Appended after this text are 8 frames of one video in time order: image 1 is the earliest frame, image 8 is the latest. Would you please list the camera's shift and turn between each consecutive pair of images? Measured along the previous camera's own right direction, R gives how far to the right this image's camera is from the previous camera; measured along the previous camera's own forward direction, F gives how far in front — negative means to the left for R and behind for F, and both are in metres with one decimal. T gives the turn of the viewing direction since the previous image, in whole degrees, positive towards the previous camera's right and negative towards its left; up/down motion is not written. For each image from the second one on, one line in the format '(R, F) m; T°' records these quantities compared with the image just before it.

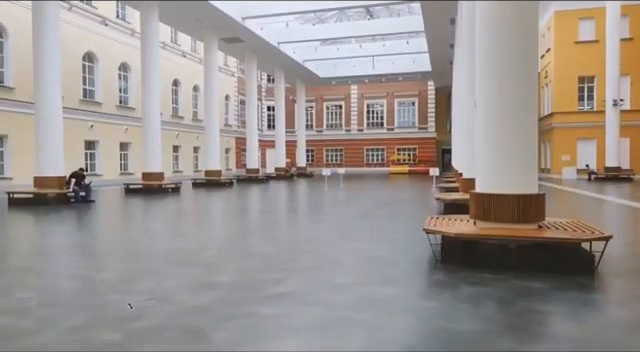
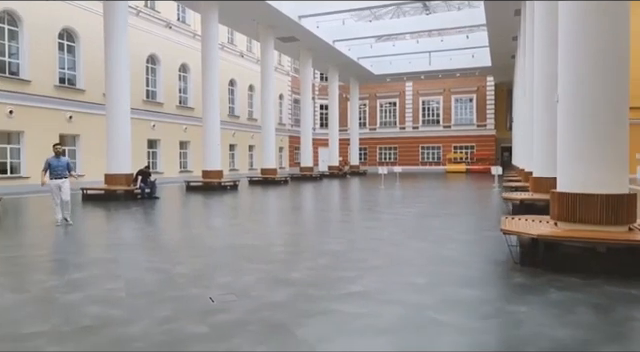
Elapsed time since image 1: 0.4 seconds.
(-0.3, +0.1) m; -6°
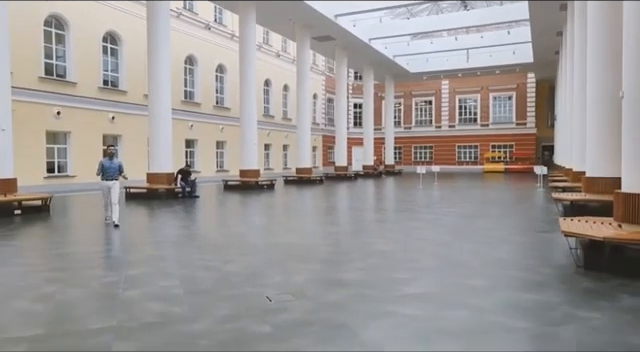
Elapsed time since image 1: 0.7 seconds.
(-0.3, +0.1) m; -4°
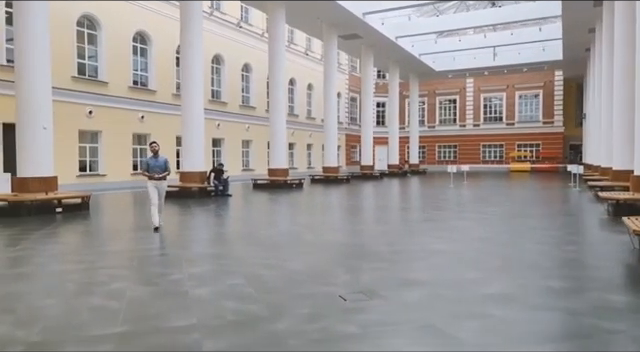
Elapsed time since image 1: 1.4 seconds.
(-0.6, +0.1) m; -2°
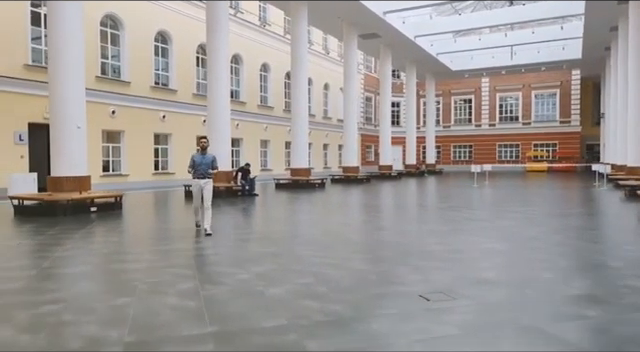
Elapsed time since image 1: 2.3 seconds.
(-0.7, +0.1) m; 0°
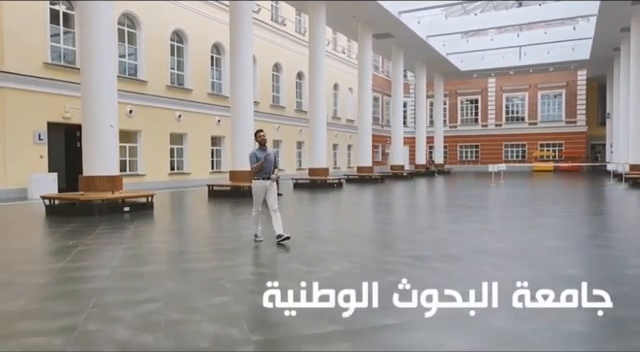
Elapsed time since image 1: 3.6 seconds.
(-1.0, 0.0) m; +1°
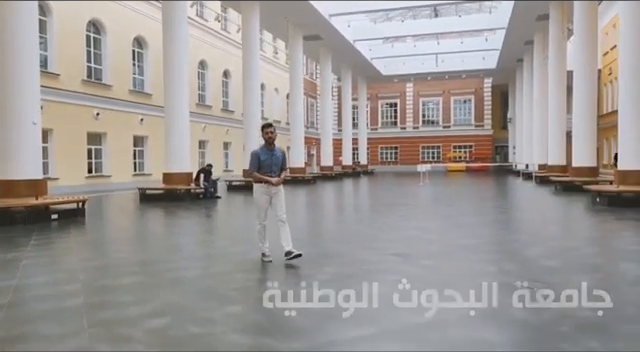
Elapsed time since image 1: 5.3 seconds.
(-1.0, +0.3) m; +11°
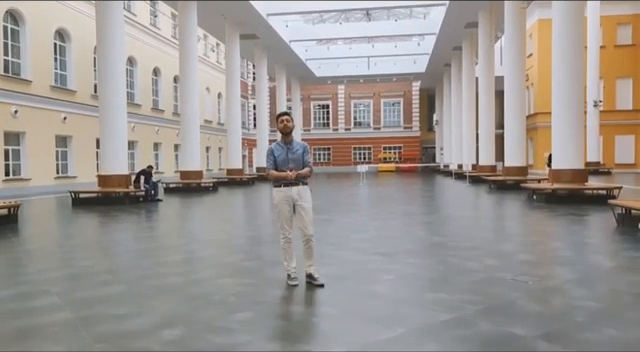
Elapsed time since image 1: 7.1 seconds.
(-0.8, +0.2) m; +10°
